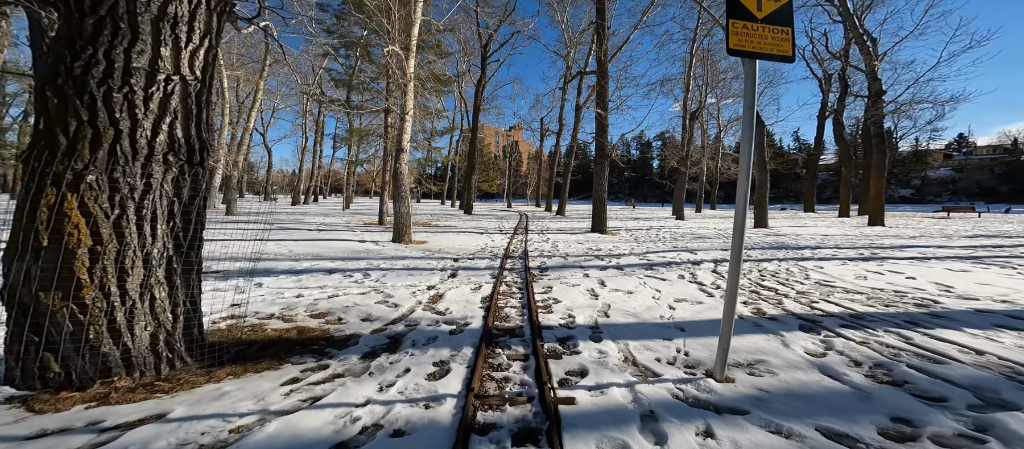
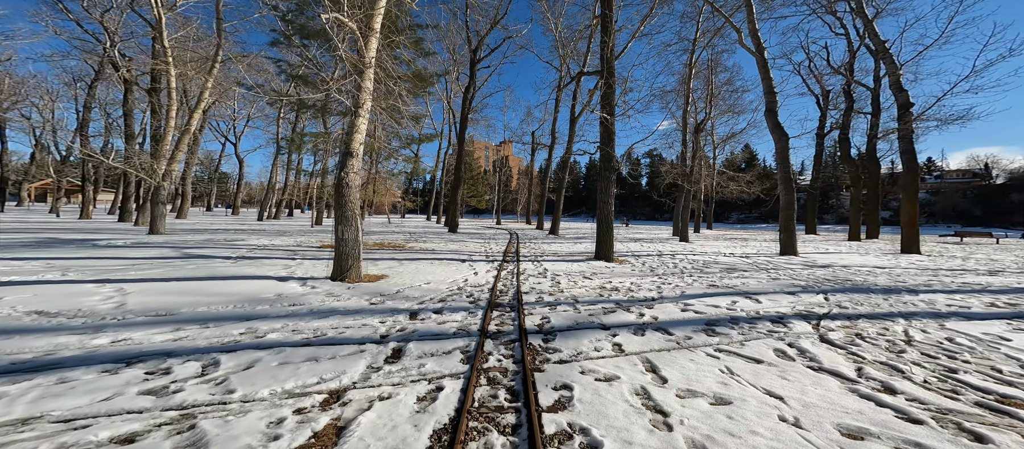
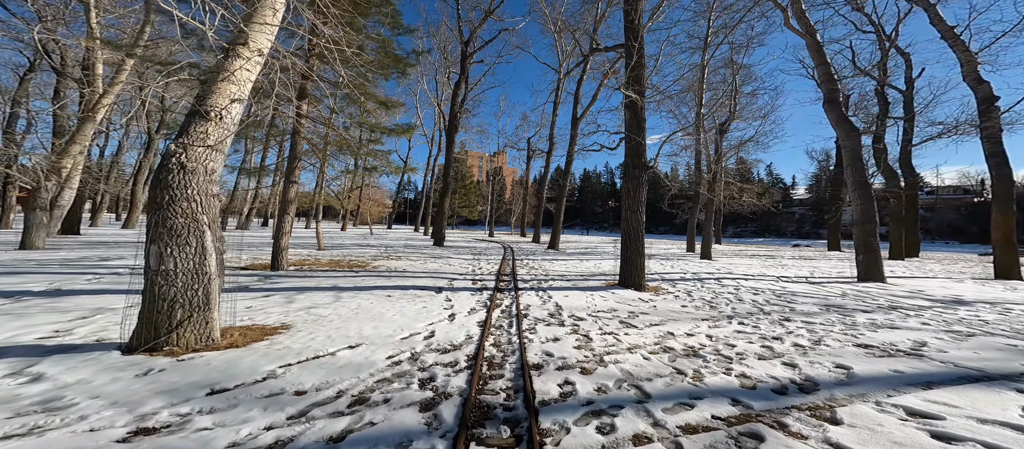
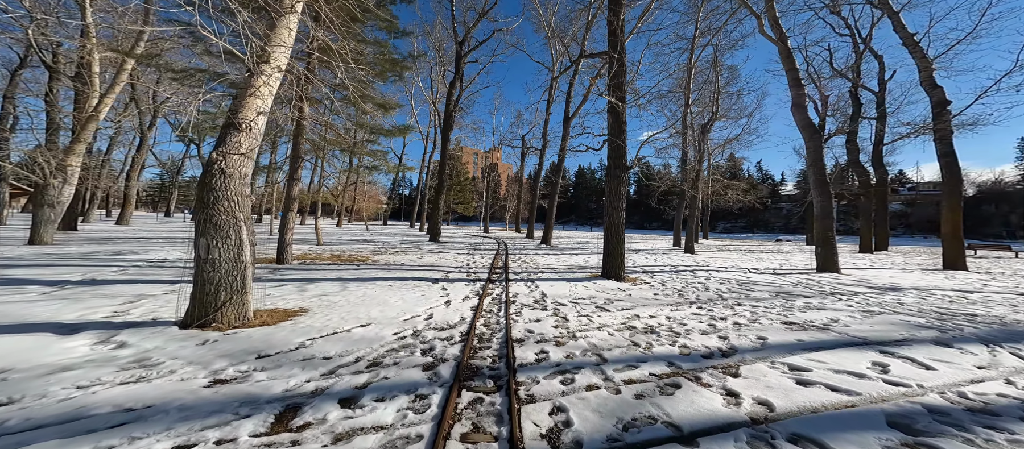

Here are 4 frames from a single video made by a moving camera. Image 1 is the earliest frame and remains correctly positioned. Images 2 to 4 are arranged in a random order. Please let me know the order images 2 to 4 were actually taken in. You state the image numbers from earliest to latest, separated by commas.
2, 4, 3
